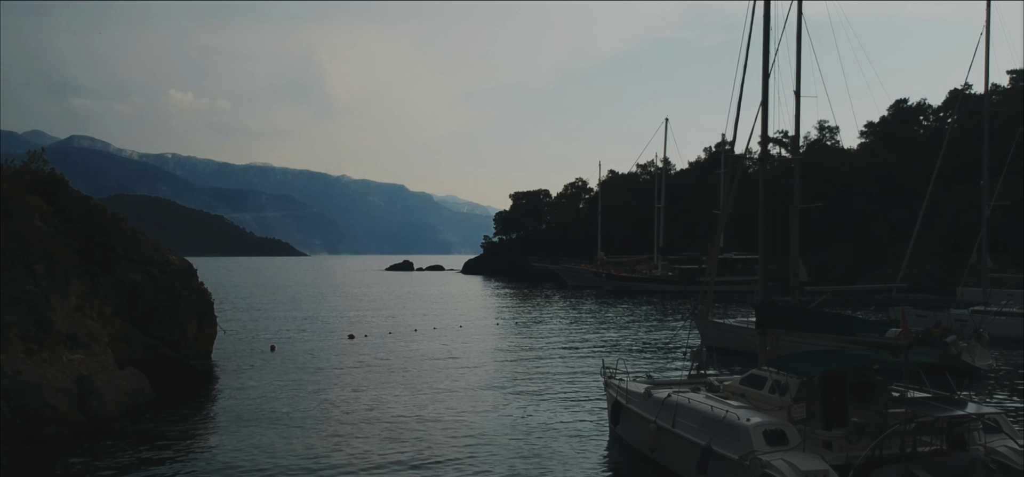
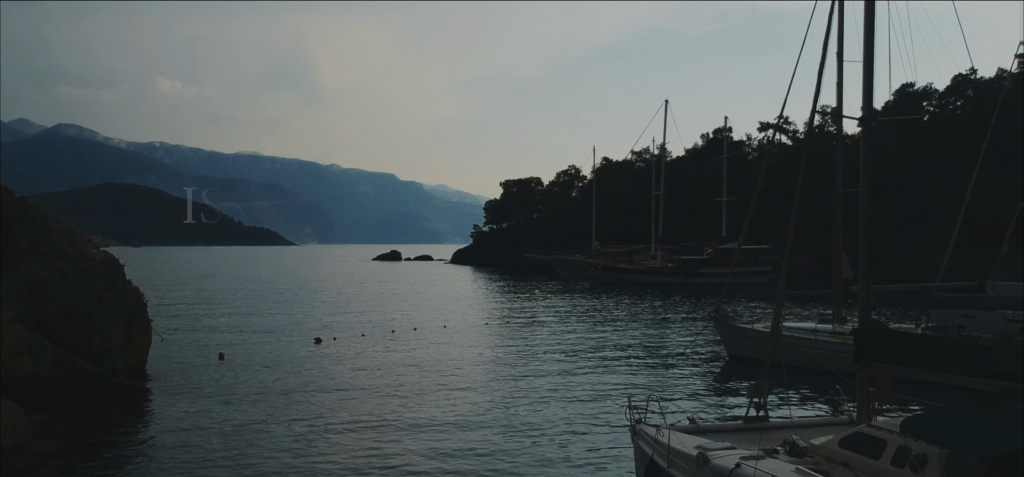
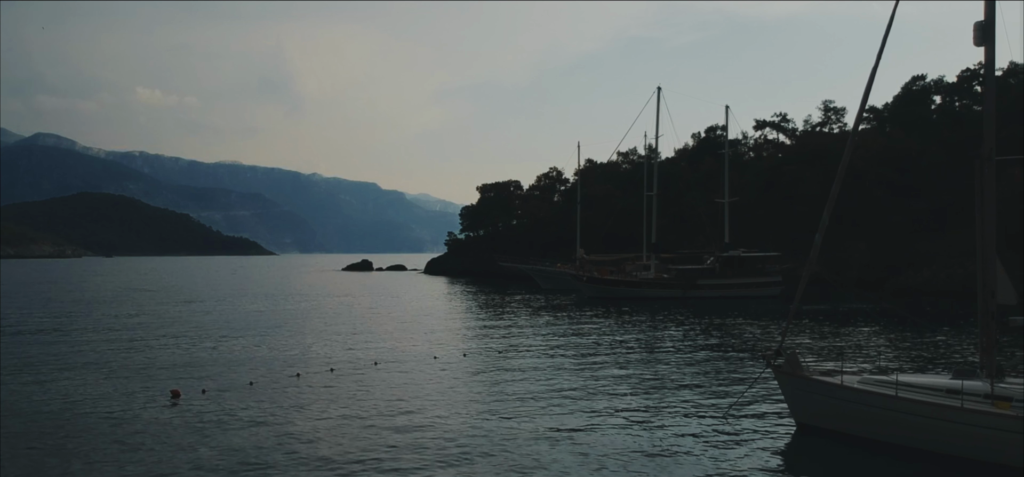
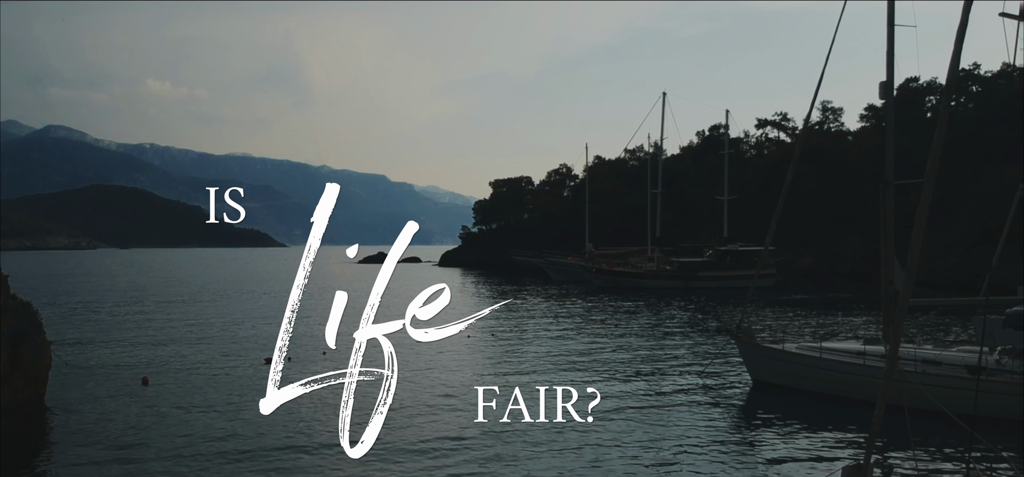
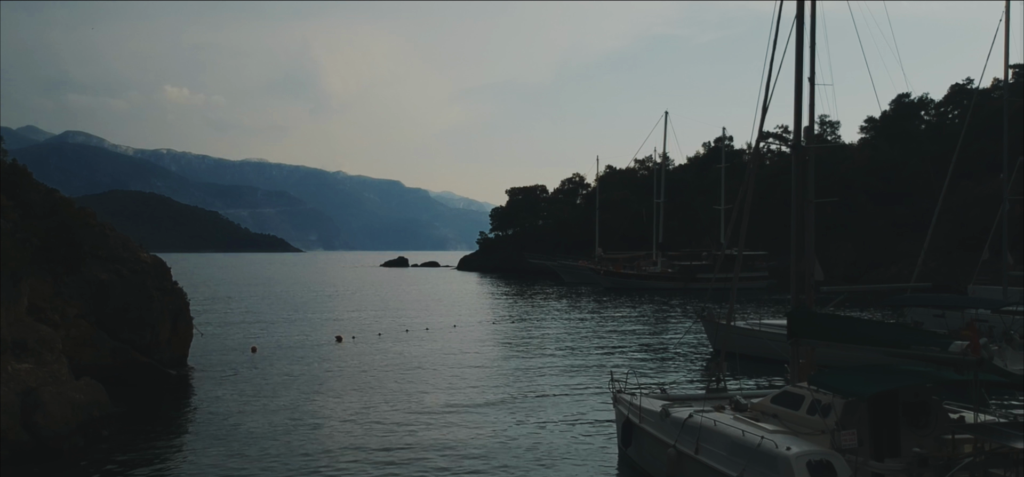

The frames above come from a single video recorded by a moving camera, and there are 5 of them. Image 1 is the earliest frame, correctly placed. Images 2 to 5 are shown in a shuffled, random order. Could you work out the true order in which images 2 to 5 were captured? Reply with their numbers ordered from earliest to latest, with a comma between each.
5, 2, 4, 3
